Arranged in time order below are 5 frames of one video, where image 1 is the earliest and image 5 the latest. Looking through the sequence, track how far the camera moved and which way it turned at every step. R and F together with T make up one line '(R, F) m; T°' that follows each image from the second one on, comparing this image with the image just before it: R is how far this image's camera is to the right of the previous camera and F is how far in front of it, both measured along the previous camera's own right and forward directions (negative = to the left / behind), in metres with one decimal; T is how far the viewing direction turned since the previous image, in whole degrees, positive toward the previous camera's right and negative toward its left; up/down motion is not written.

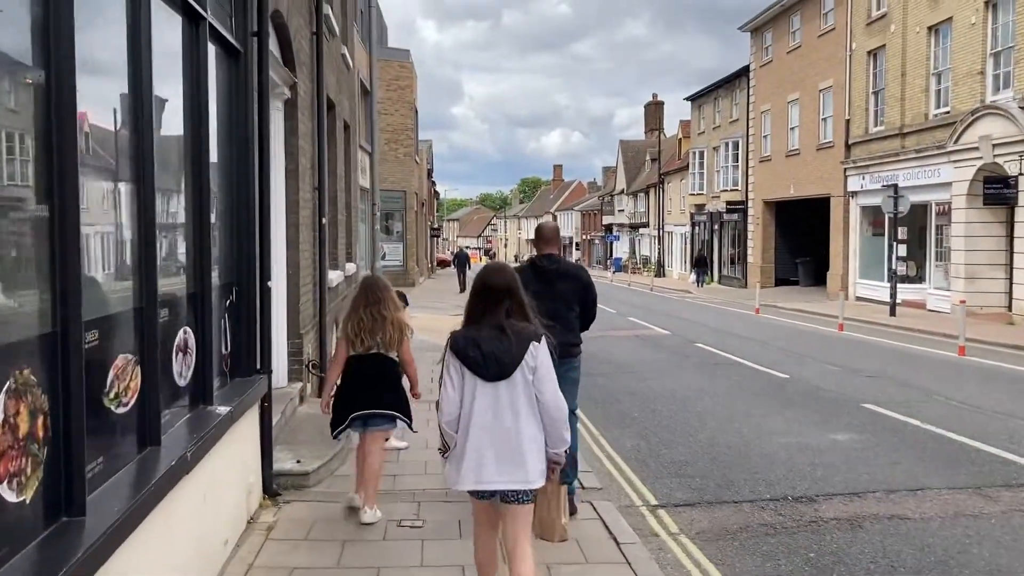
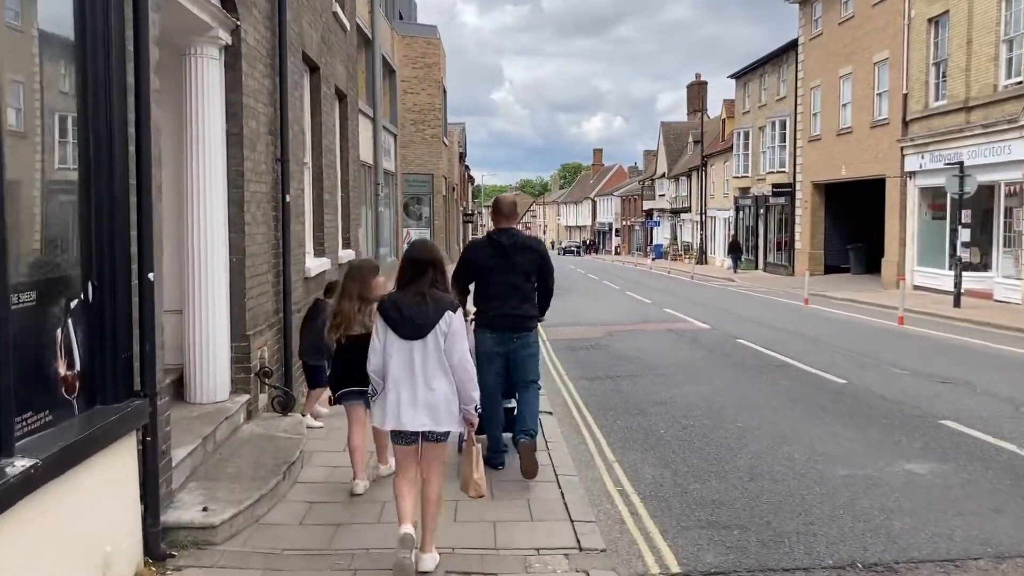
(+0.3, +1.5) m; -3°
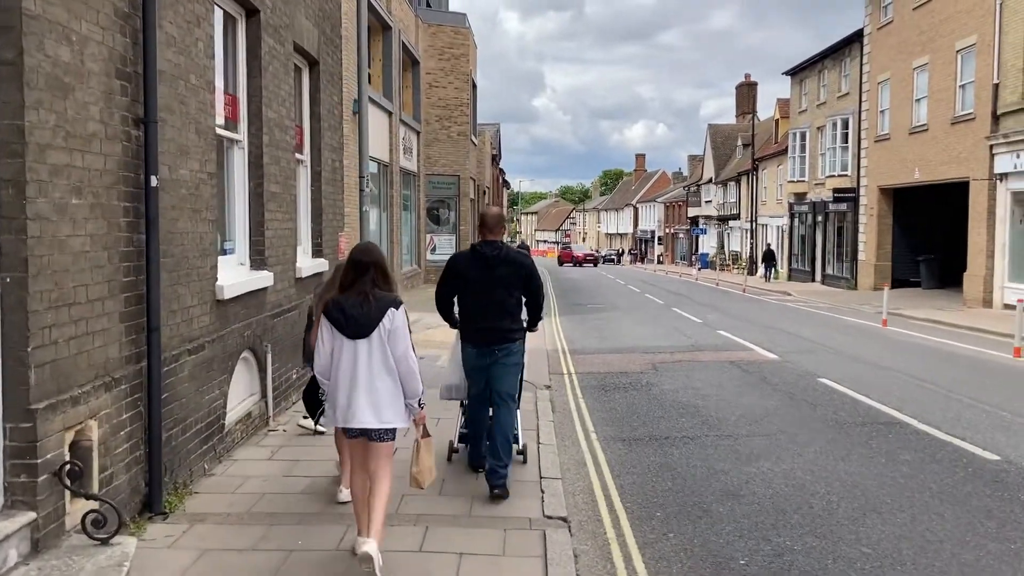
(+0.3, +2.8) m; -3°
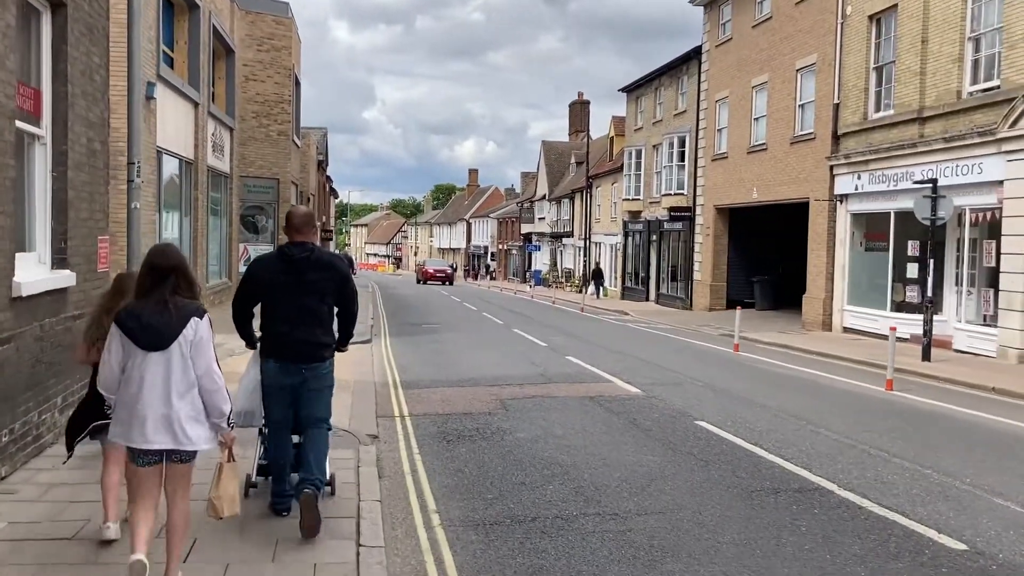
(+0.1, +2.0) m; +10°
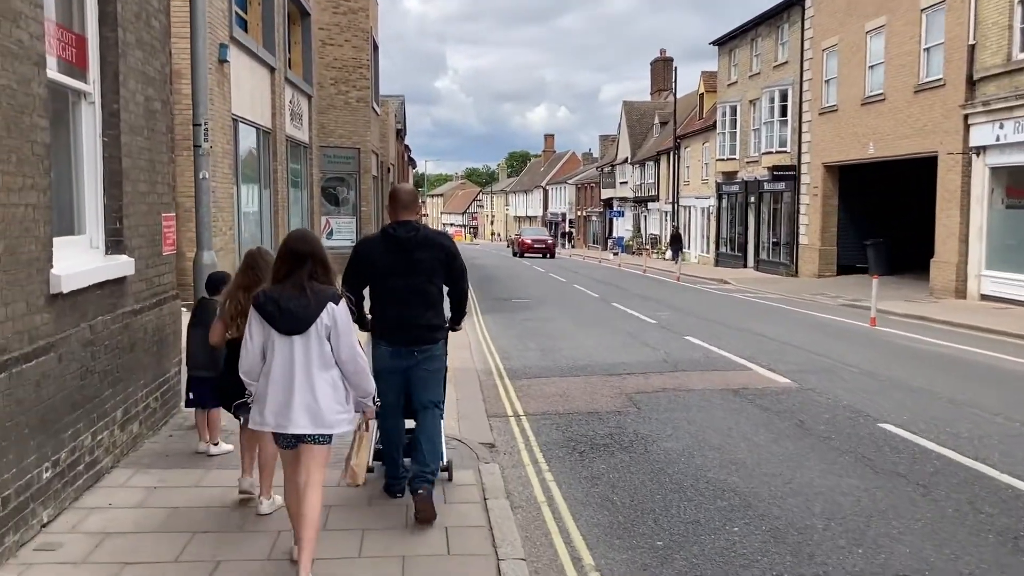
(-0.5, +1.5) m; -5°
